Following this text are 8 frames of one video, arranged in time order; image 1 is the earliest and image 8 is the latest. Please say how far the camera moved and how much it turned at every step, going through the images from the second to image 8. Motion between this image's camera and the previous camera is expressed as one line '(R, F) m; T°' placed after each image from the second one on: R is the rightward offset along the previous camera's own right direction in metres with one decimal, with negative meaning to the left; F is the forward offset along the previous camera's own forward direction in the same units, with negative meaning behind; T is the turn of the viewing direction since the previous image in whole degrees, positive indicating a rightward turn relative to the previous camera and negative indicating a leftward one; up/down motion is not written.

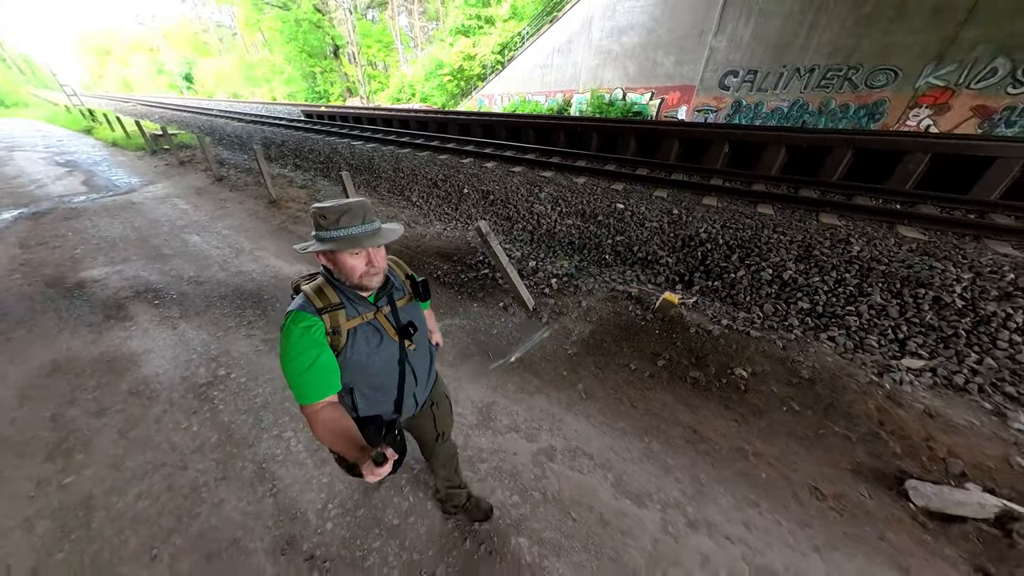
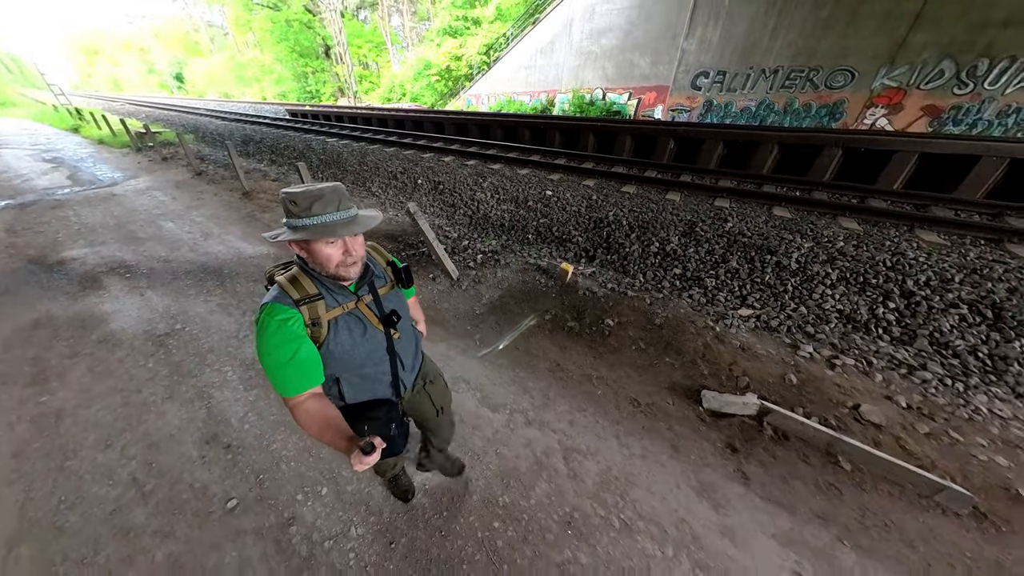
(+1.1, -0.7) m; +1°
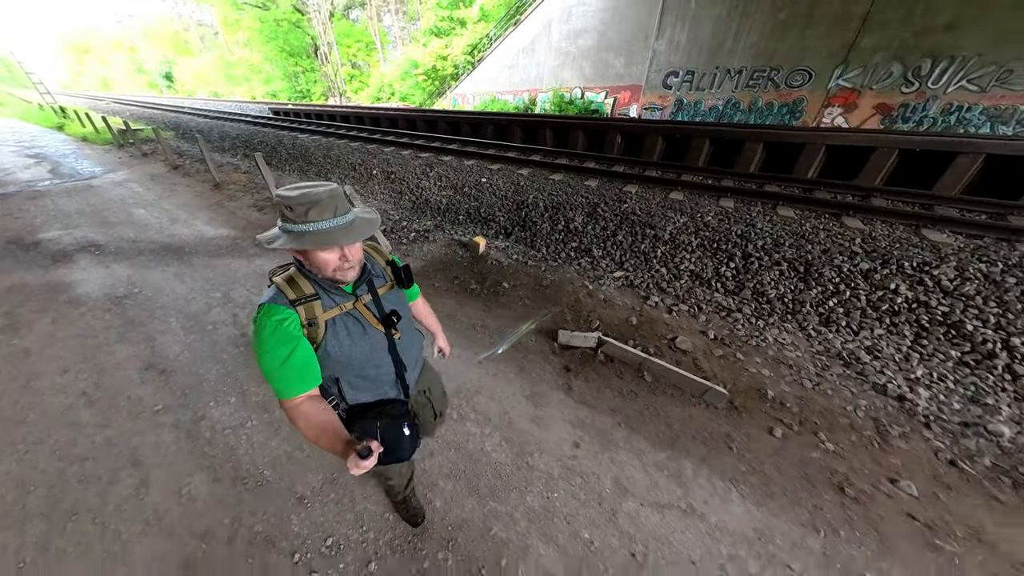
(+1.2, -0.7) m; +1°
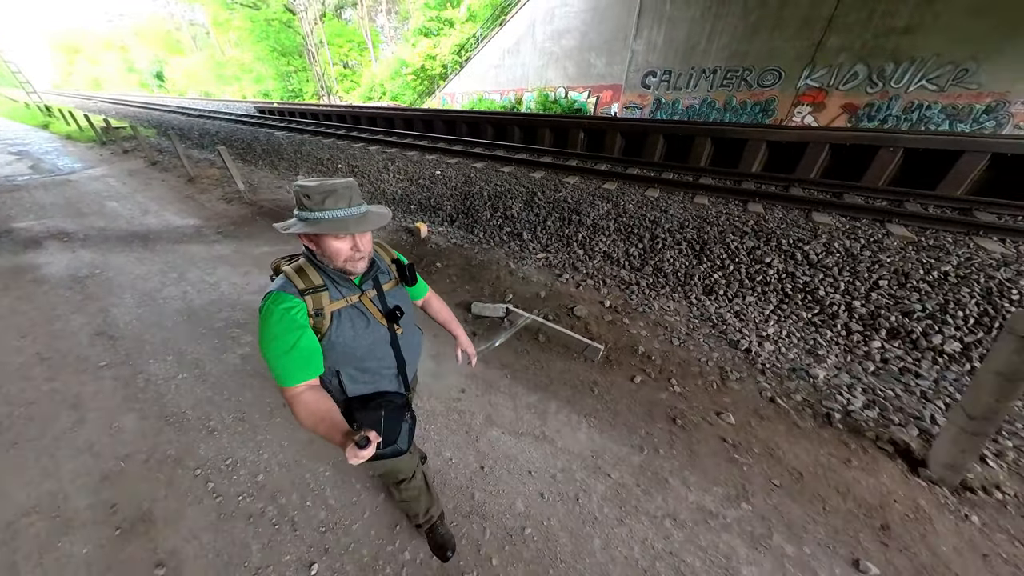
(+1.0, -0.5) m; +1°
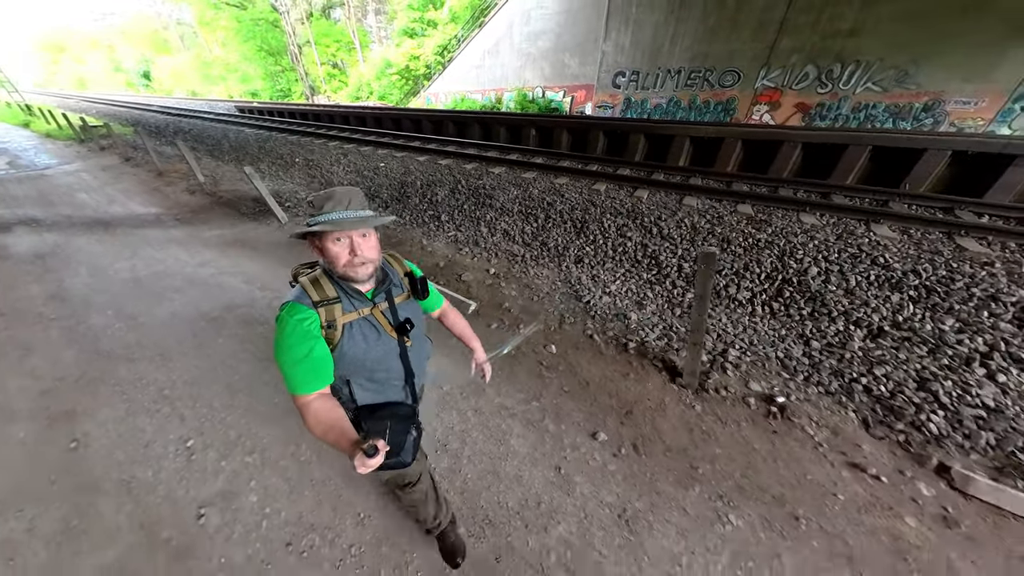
(+1.4, -0.8) m; +1°
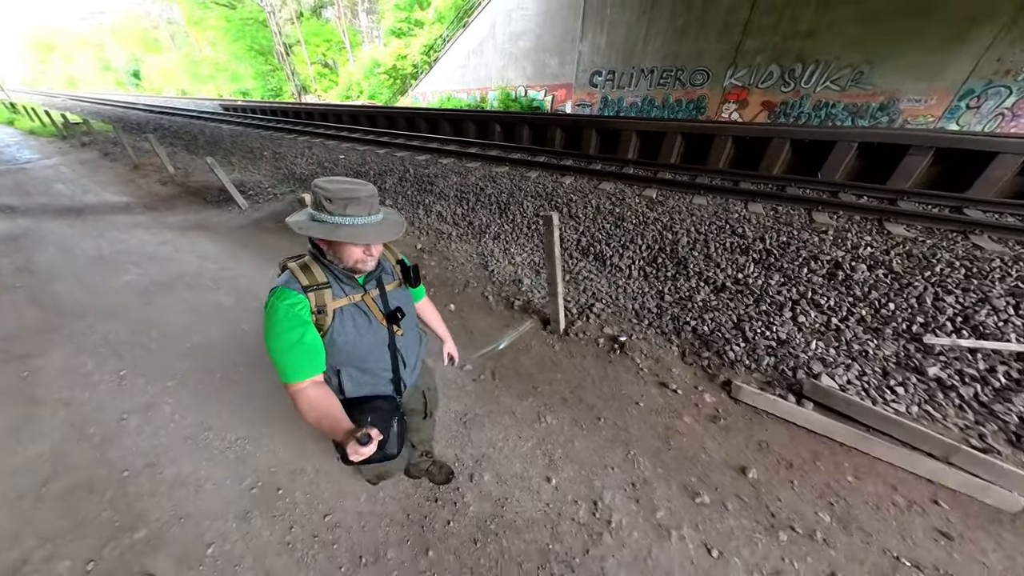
(+1.2, -0.6) m; +1°
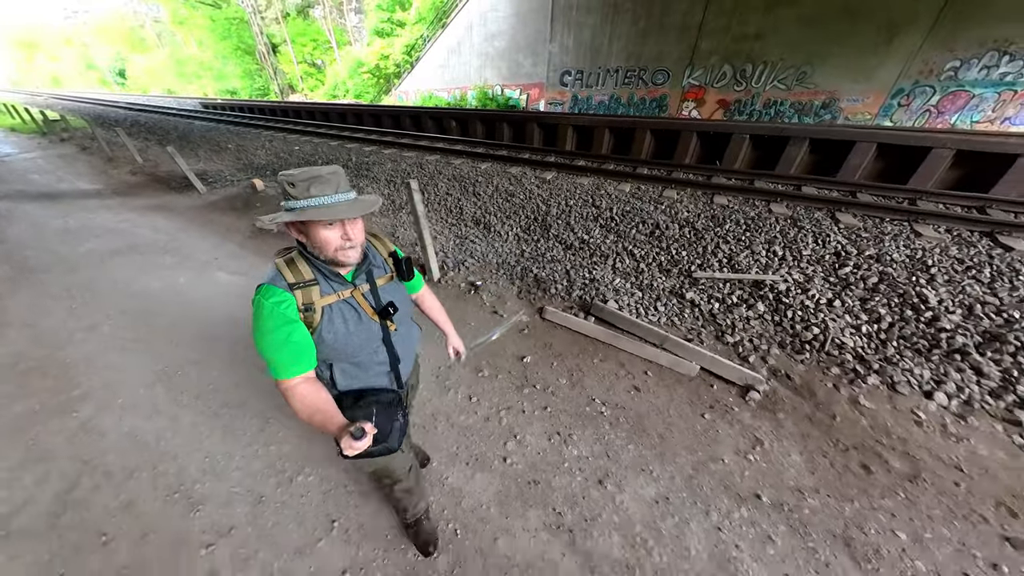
(+1.6, -1.0) m; +1°
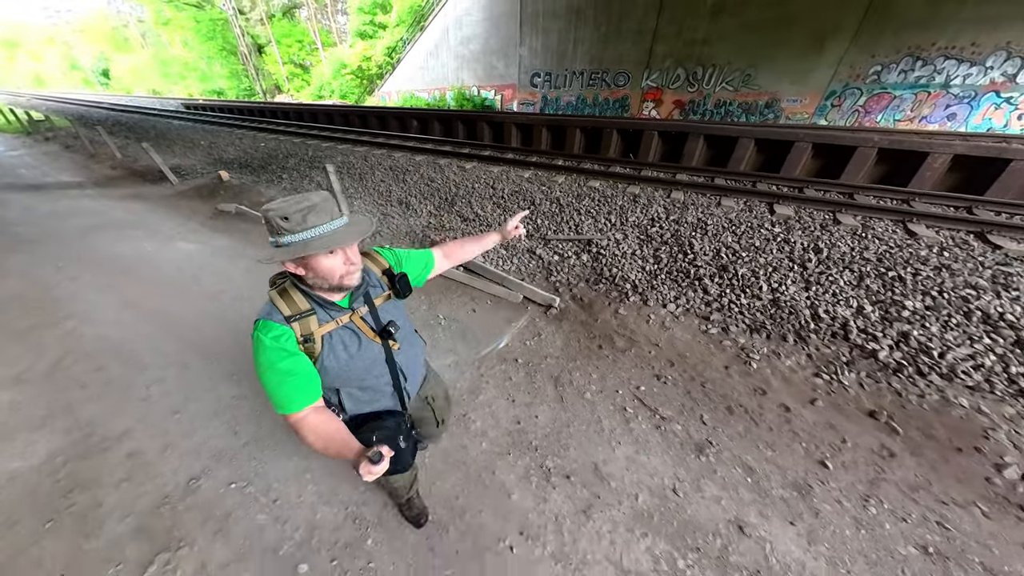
(+1.6, -1.3) m; +1°
